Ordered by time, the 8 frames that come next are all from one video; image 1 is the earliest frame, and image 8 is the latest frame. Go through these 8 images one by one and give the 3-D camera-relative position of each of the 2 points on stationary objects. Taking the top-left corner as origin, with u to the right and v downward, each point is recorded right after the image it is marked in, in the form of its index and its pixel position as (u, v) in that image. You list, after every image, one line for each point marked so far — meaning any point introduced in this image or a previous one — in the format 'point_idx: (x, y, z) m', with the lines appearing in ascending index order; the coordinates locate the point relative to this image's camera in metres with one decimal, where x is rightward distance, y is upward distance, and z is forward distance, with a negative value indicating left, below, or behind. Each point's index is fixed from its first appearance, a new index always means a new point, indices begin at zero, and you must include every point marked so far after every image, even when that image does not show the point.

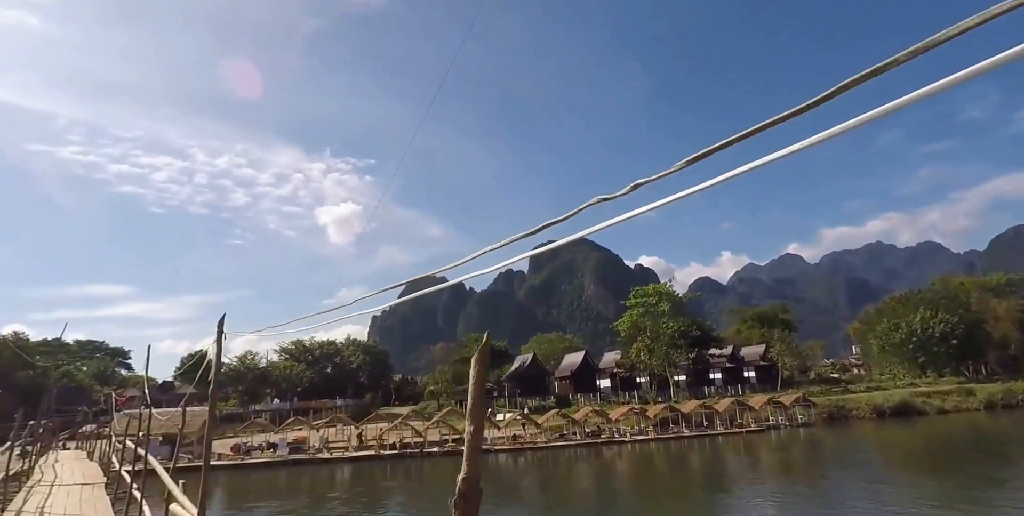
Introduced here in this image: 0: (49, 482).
0: (-9.2, -4.6, +12.3) m
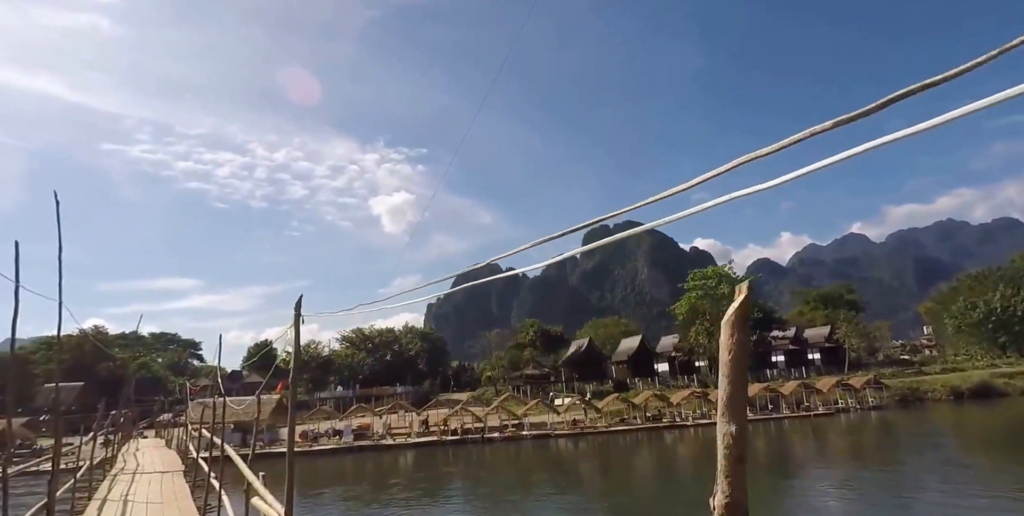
0: (-7.9, -4.5, +12.9) m
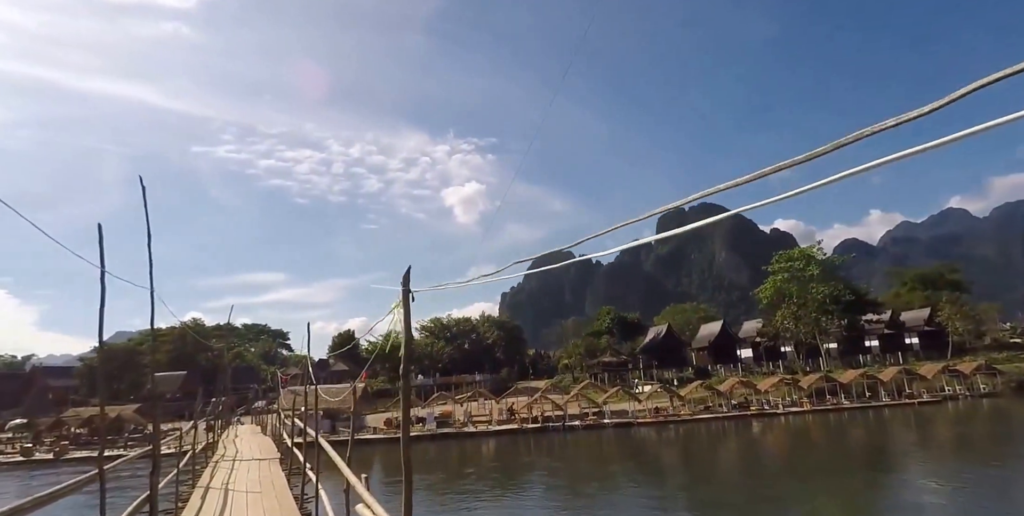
0: (-6.1, -4.3, +13.4) m
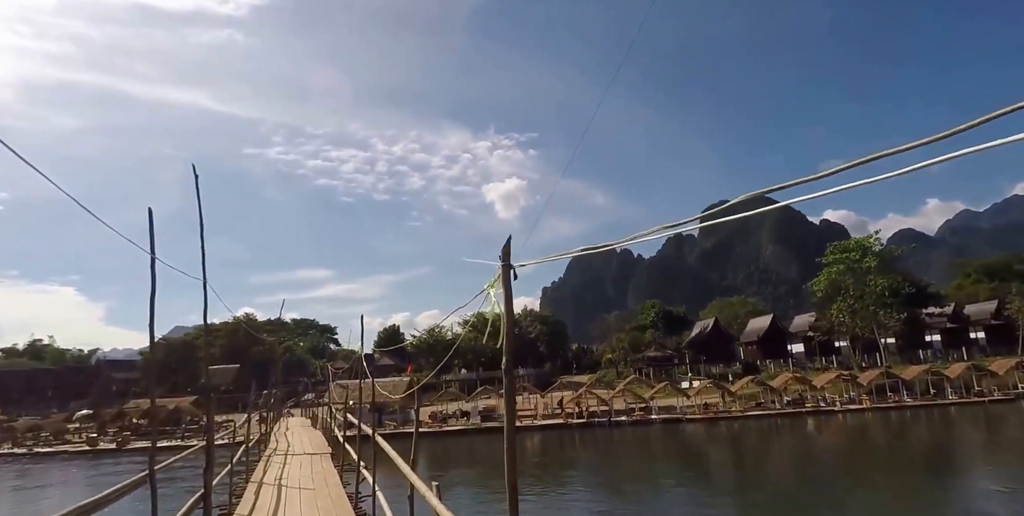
0: (-5.0, -4.2, +13.6) m
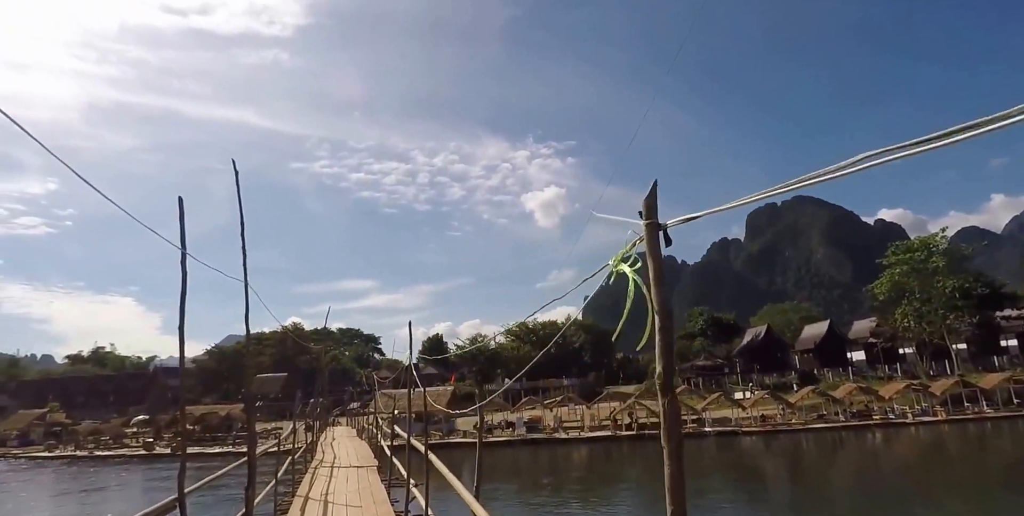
0: (-3.9, -4.4, +13.2) m
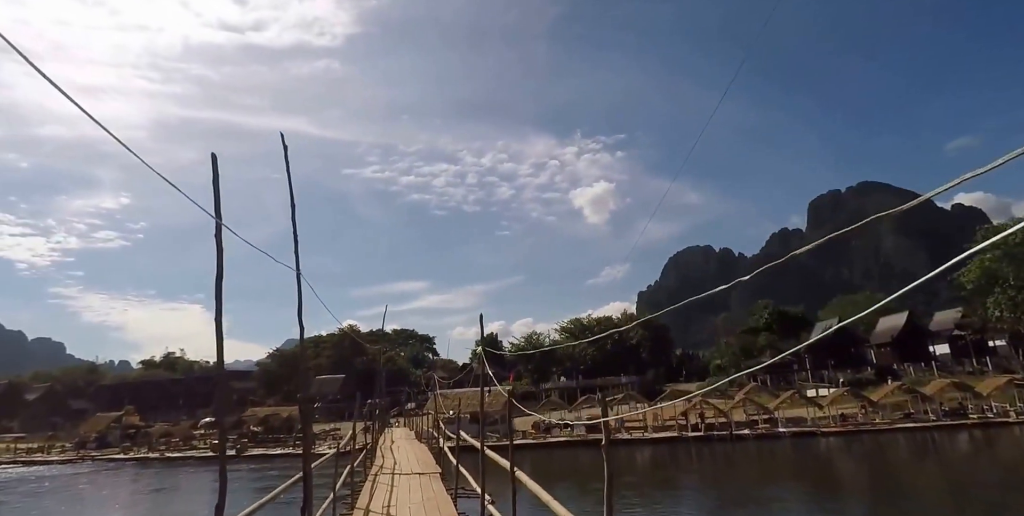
0: (-2.5, -4.3, +12.7) m
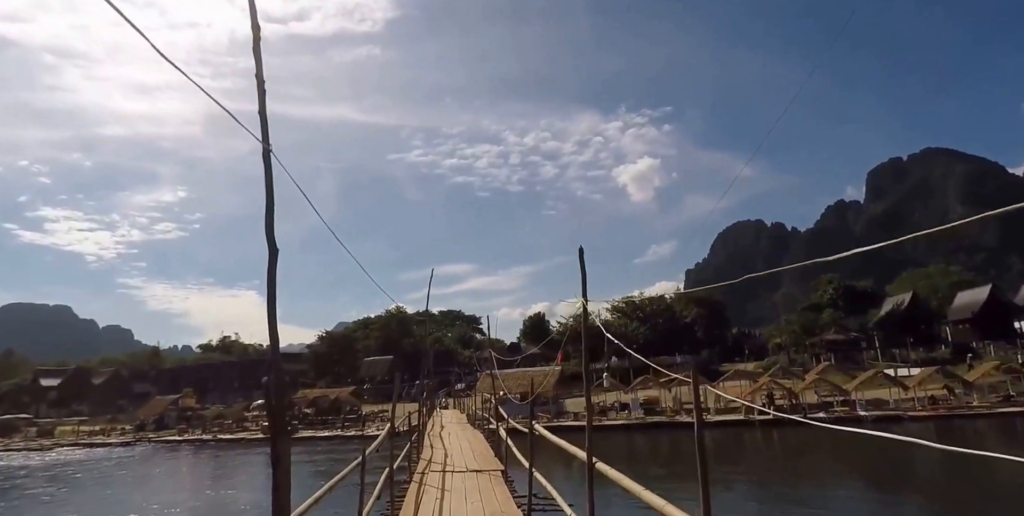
0: (-1.4, -3.8, +11.4) m
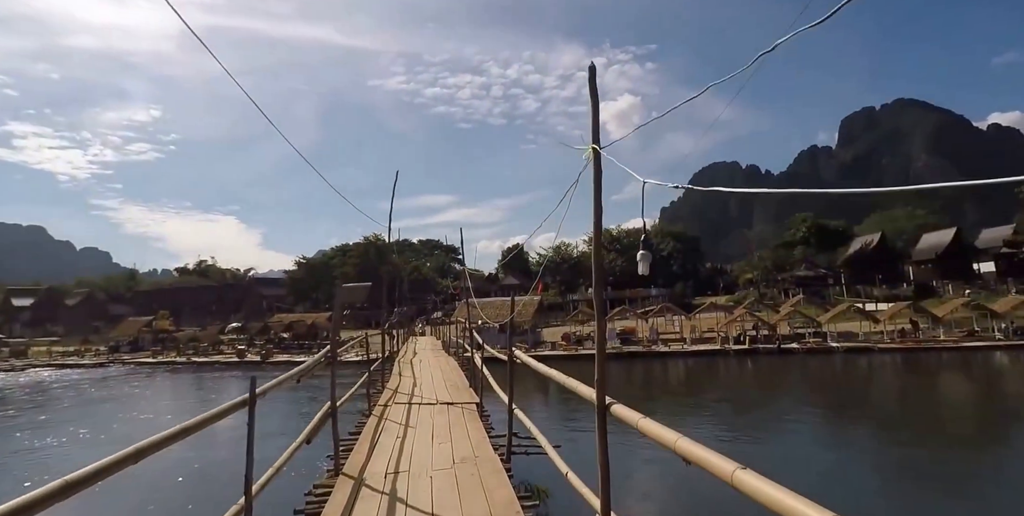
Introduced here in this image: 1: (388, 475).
0: (-1.8, -2.2, +11.2) m
1: (-1.2, -2.0, +6.8) m
